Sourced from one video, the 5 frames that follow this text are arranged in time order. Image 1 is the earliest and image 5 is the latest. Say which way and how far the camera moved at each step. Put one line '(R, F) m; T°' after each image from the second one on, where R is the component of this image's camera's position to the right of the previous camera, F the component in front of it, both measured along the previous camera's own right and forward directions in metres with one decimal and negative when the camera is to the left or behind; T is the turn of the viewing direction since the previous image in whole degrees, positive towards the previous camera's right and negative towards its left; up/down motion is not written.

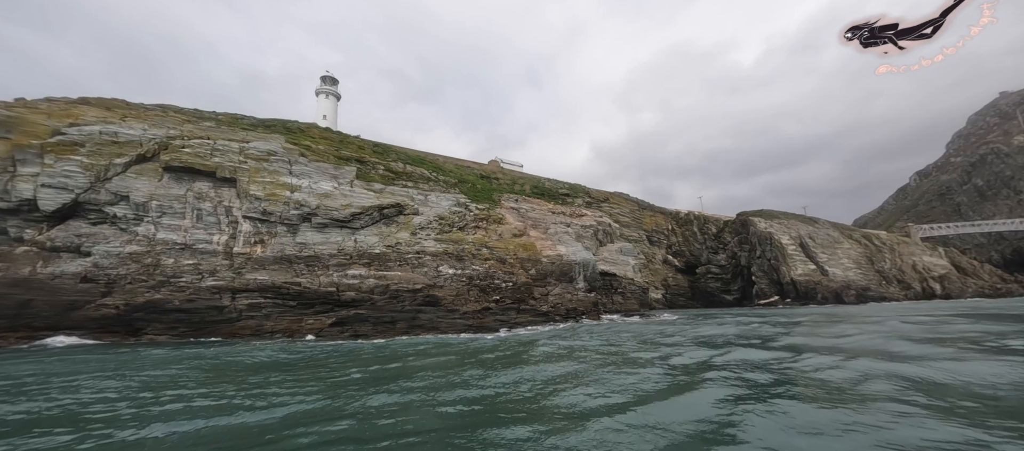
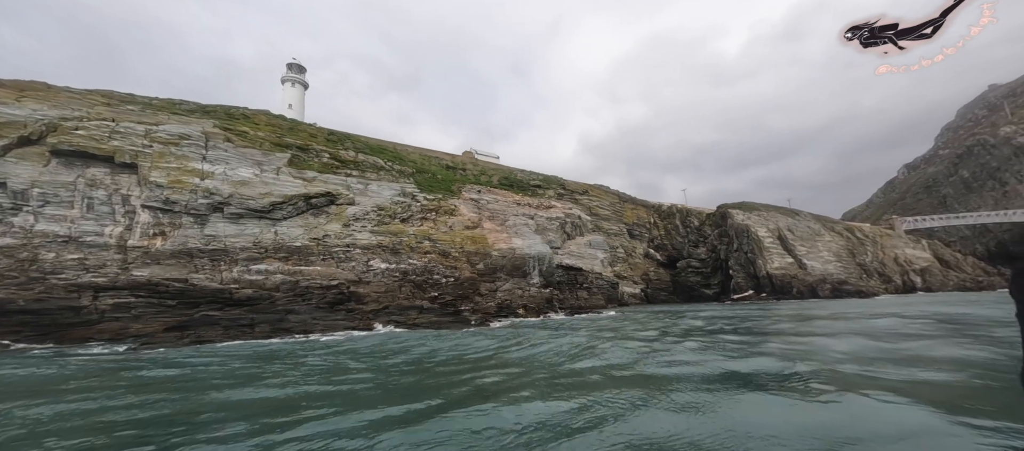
(+3.0, +1.6) m; +1°
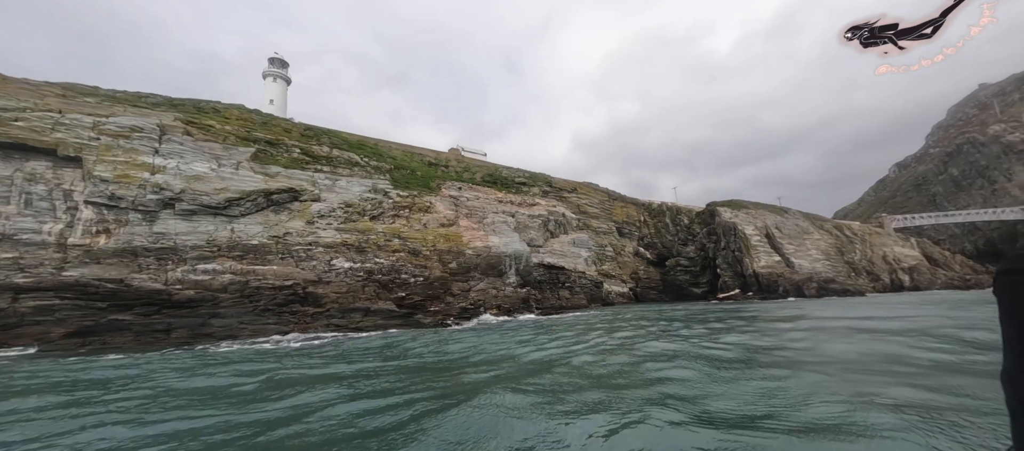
(+1.3, +0.7) m; +1°
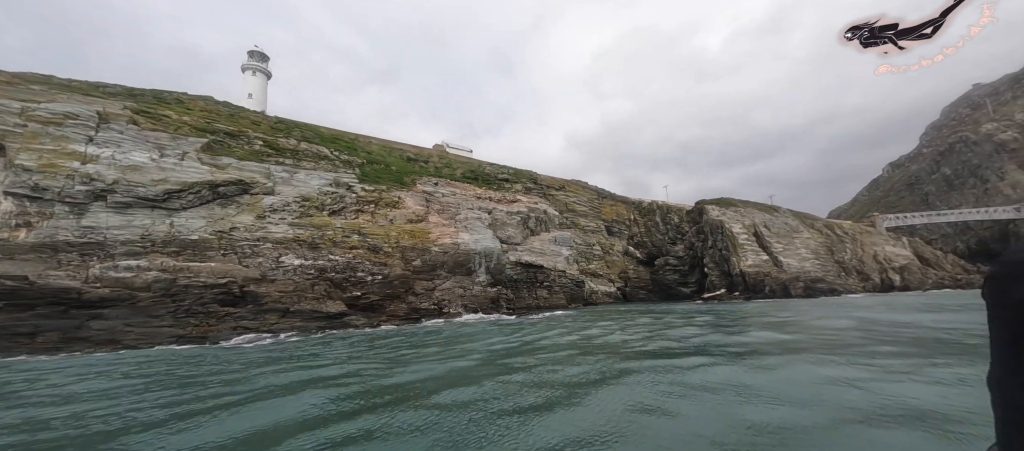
(+1.7, +1.0) m; 0°
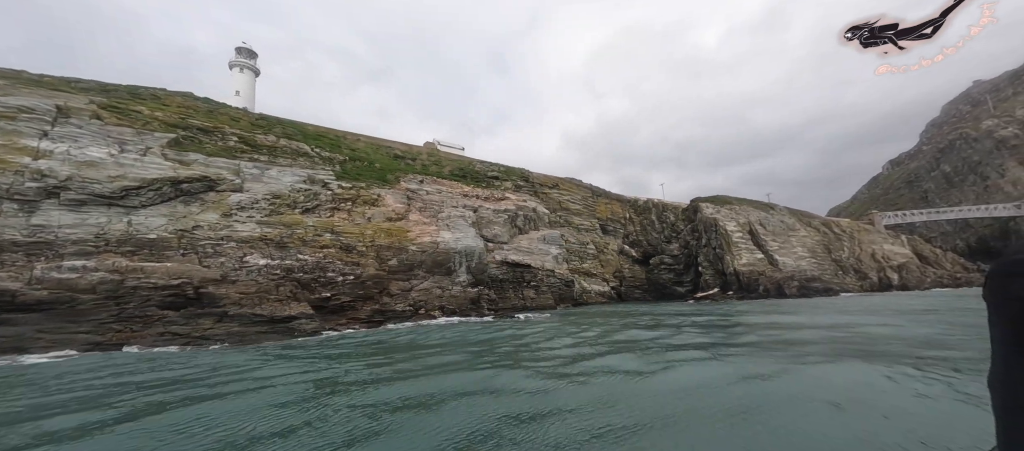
(+1.1, +0.7) m; 0°
